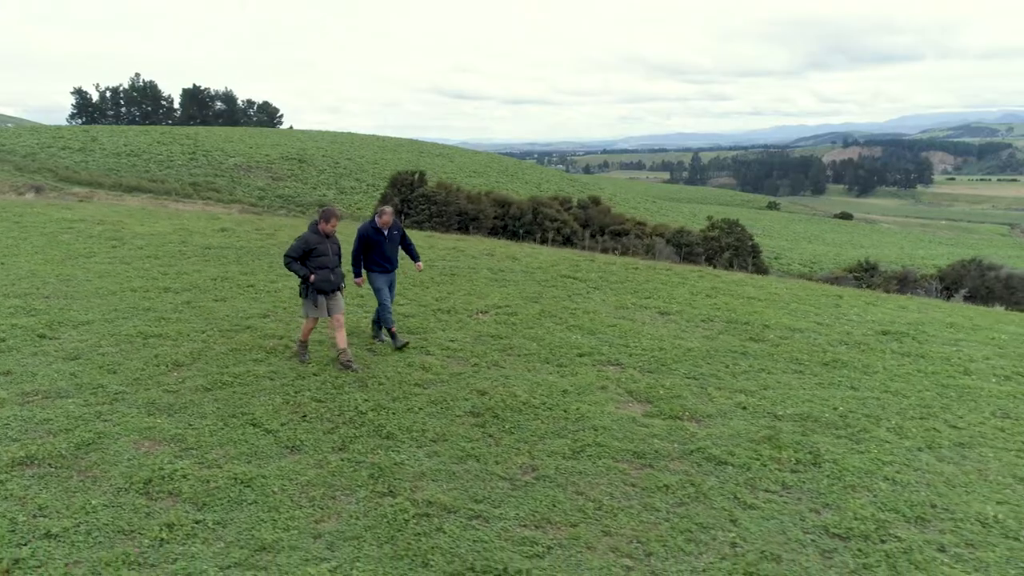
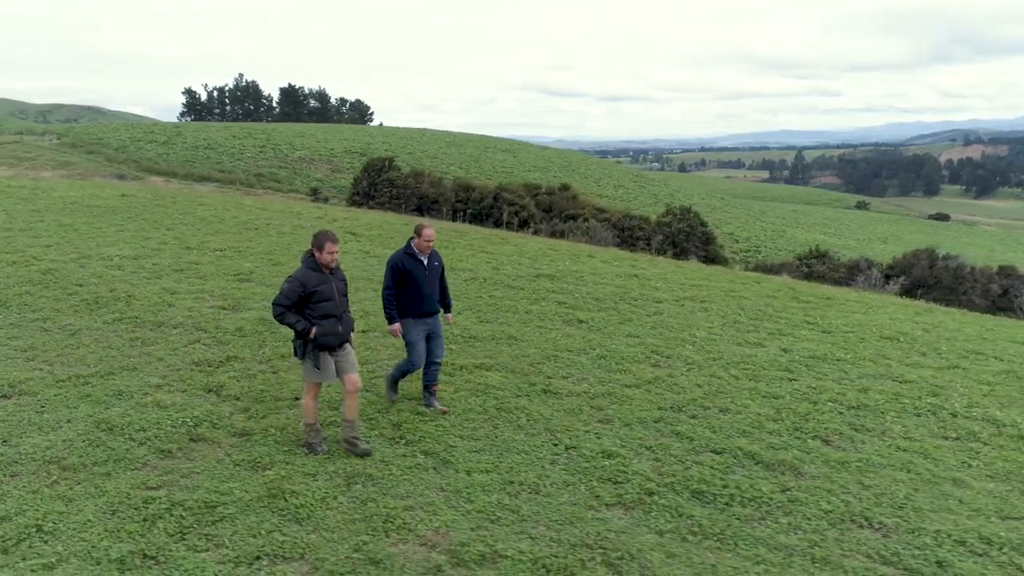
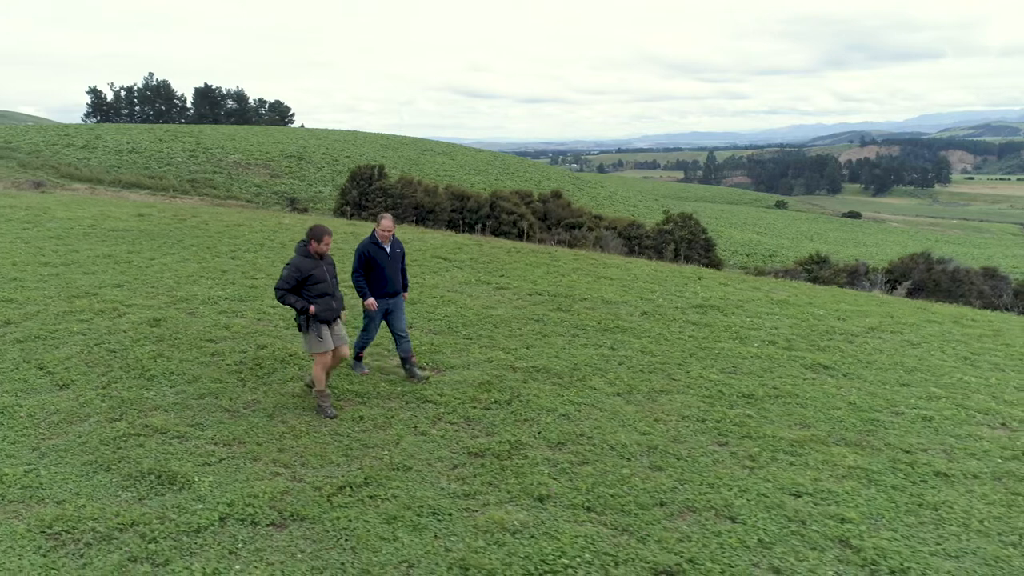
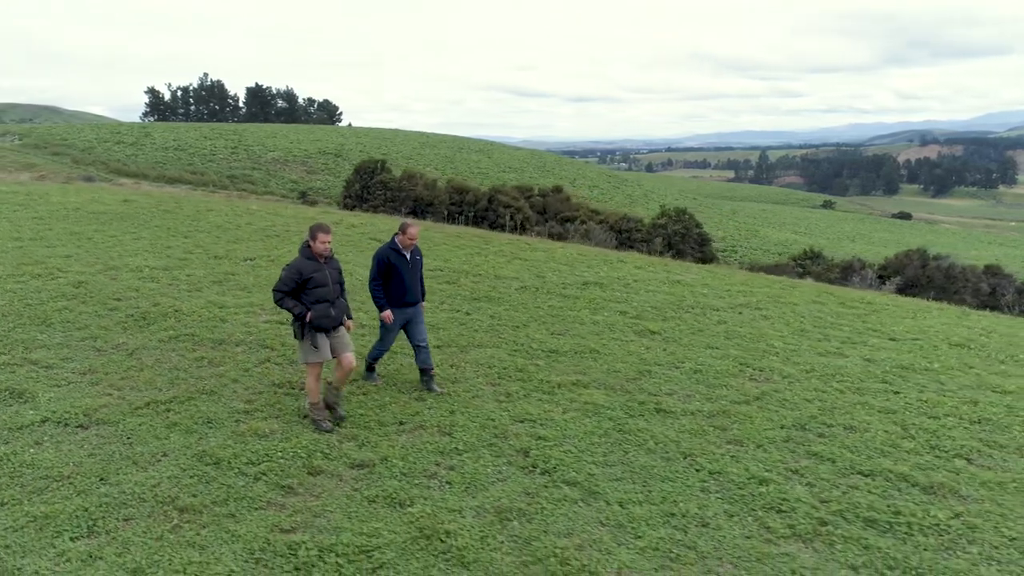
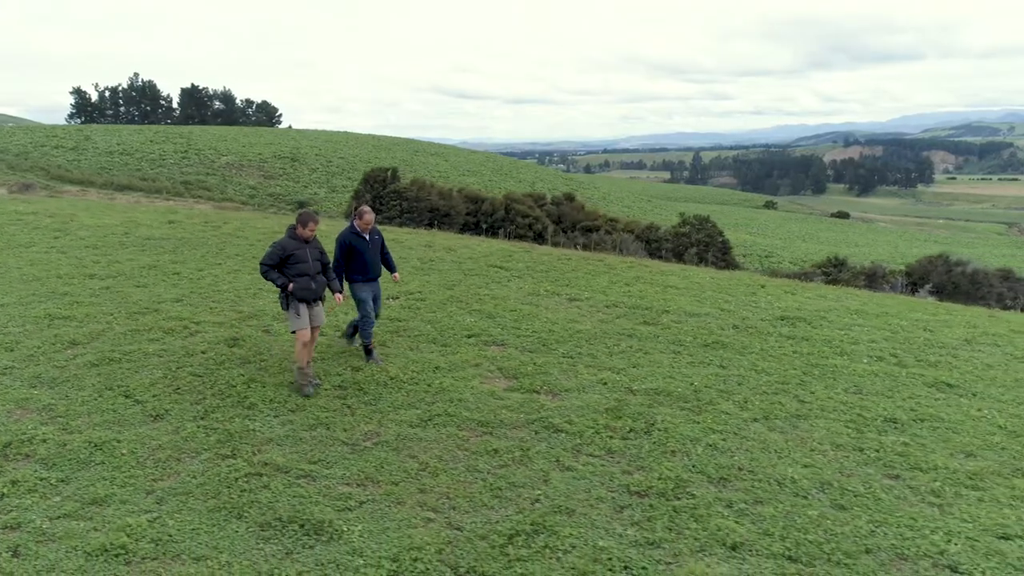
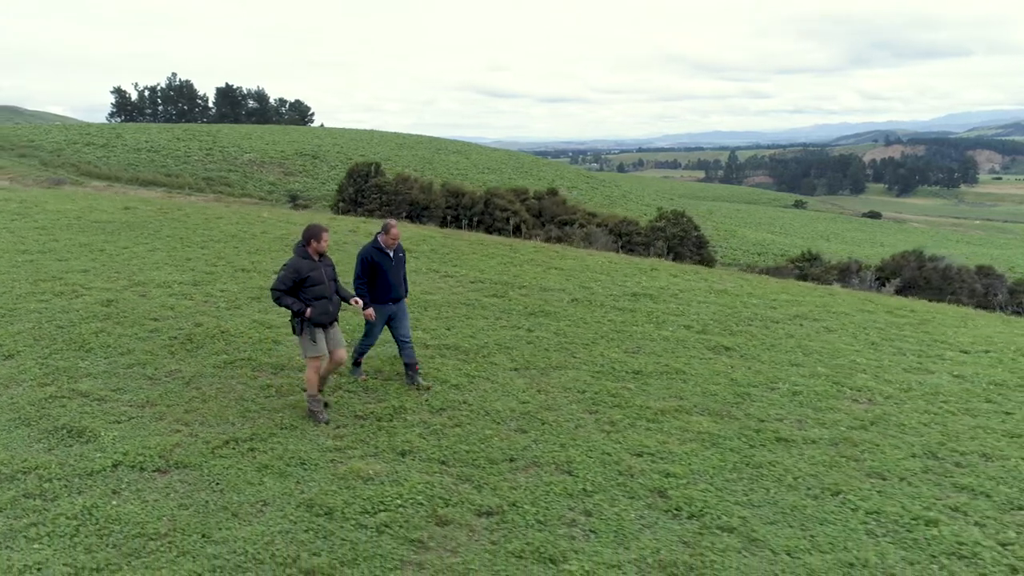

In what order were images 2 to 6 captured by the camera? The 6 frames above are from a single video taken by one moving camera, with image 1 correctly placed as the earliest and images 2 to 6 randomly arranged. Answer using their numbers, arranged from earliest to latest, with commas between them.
5, 3, 6, 4, 2
